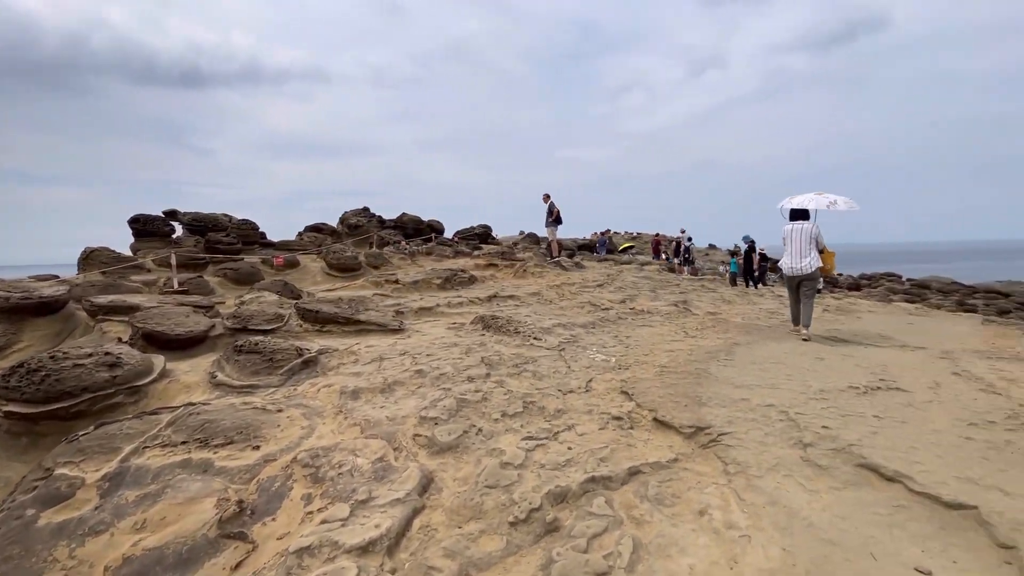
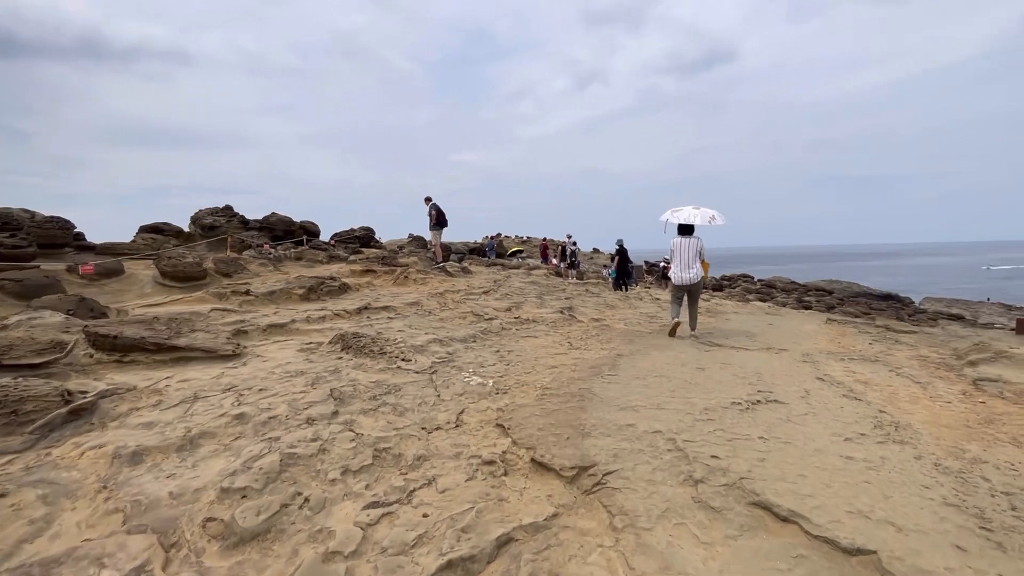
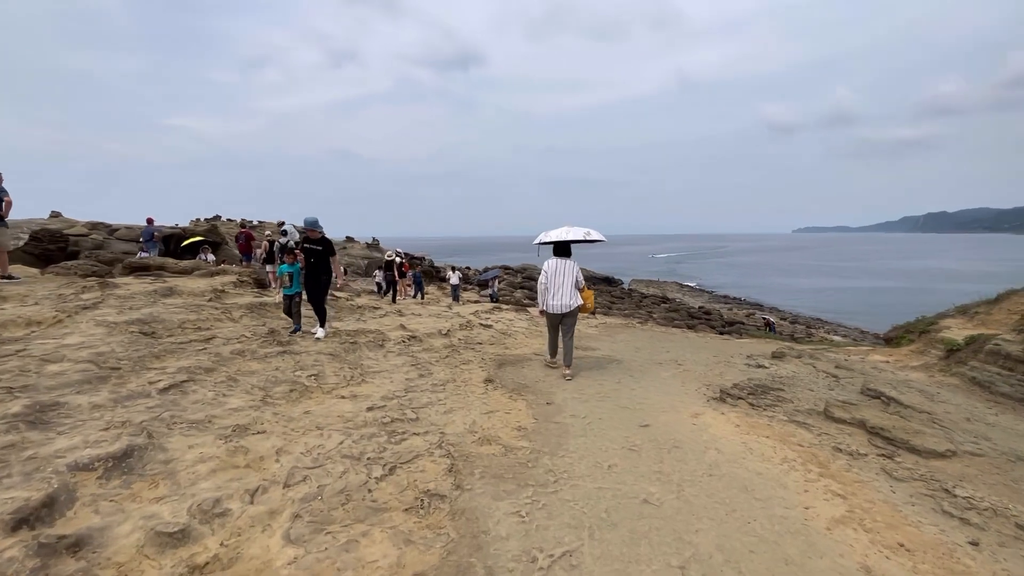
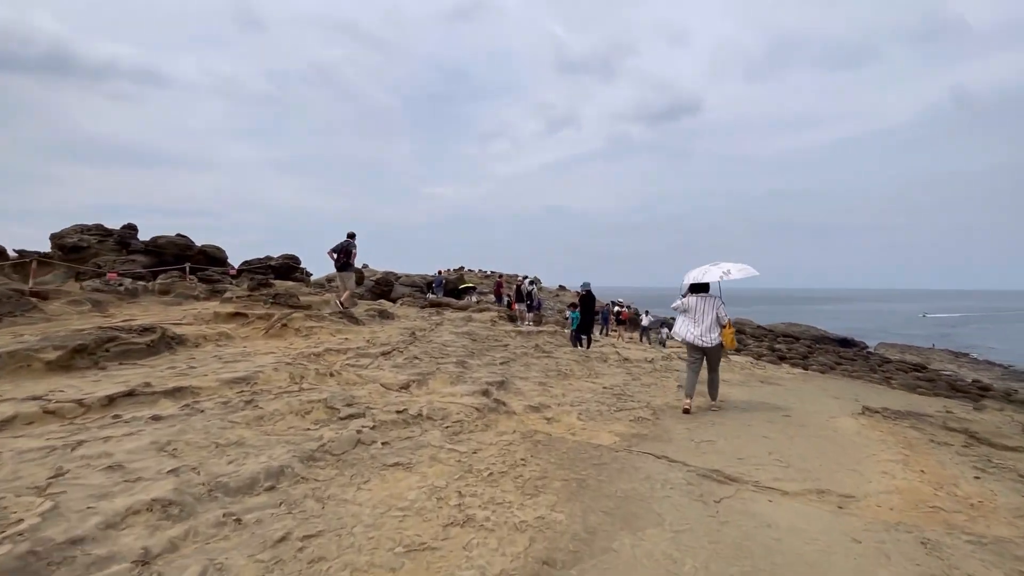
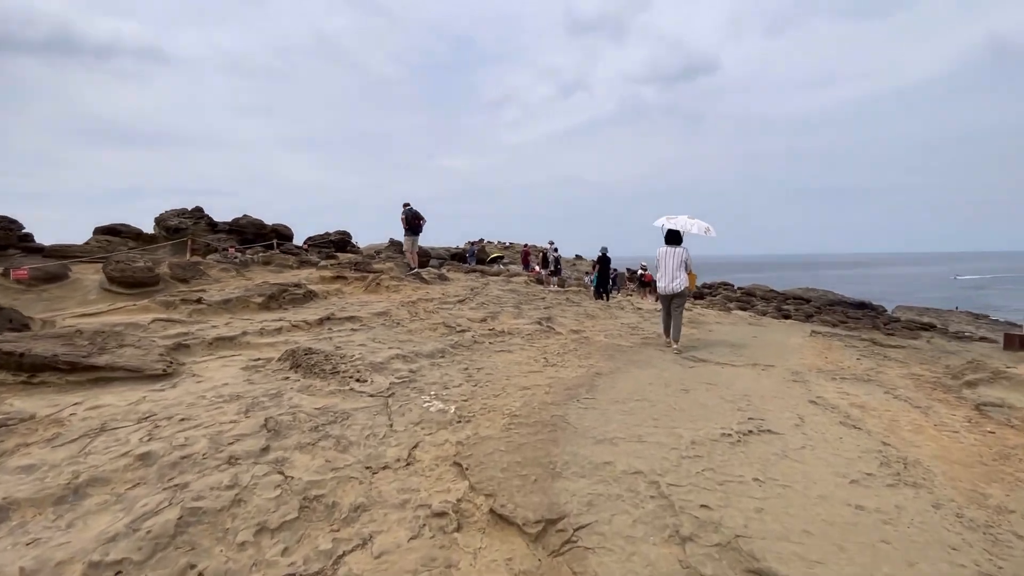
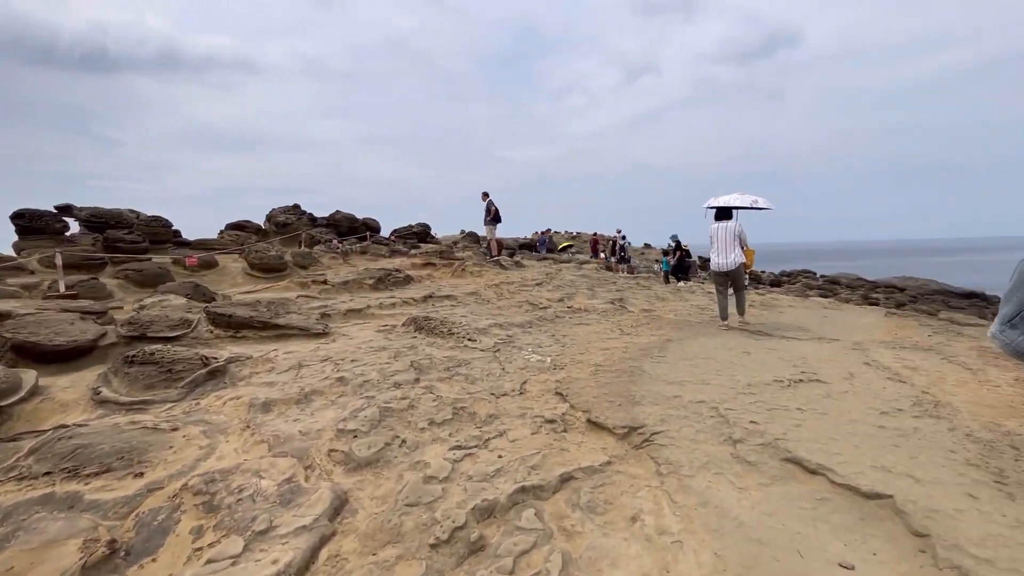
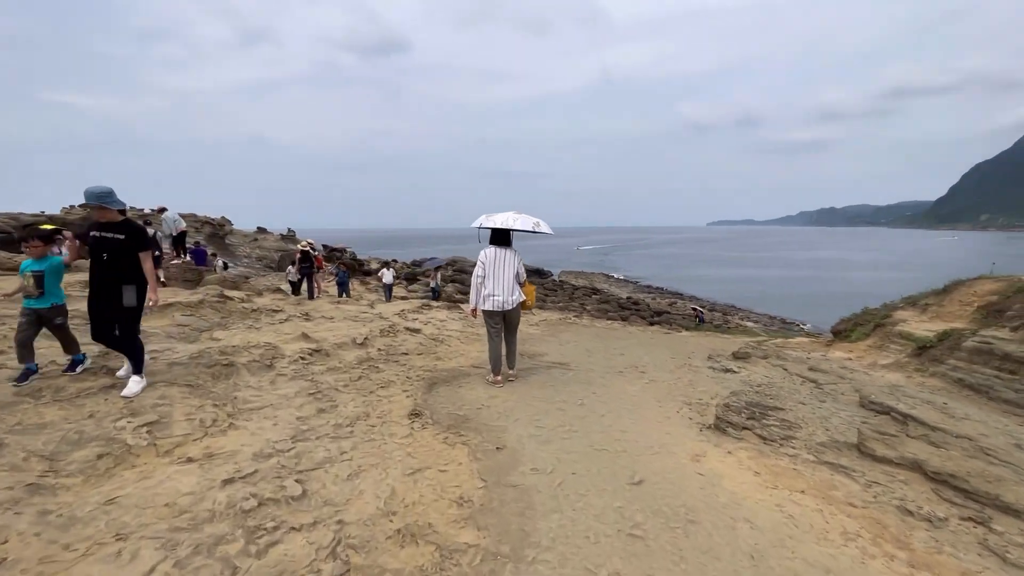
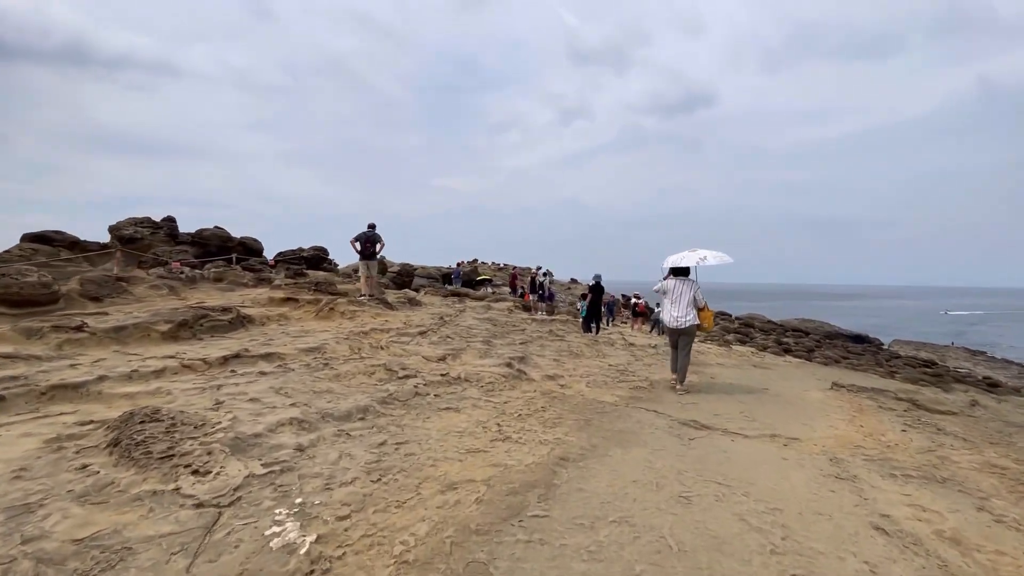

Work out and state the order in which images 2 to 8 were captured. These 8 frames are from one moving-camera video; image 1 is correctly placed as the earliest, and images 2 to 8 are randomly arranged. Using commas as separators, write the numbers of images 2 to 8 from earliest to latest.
6, 2, 5, 8, 4, 3, 7
